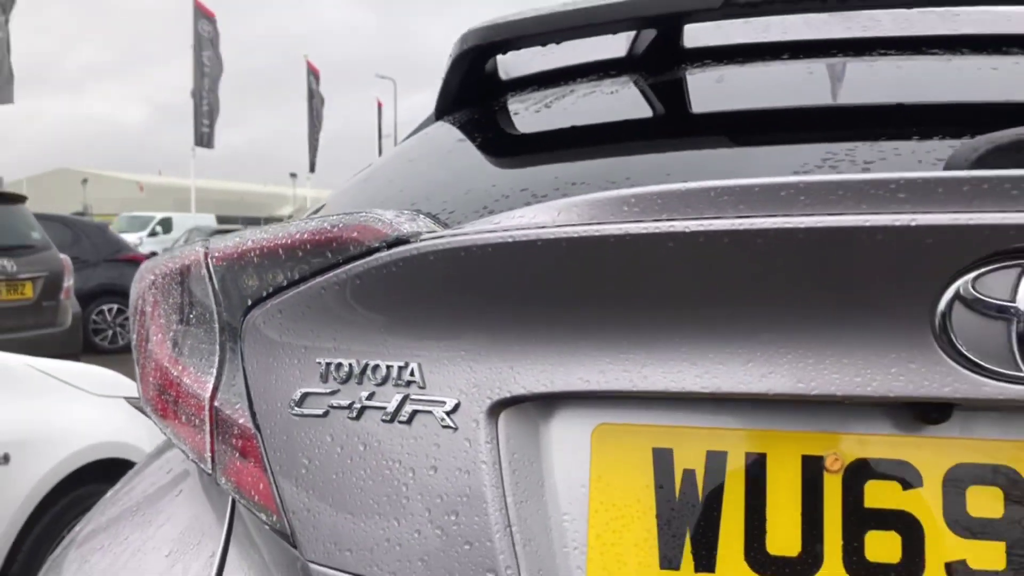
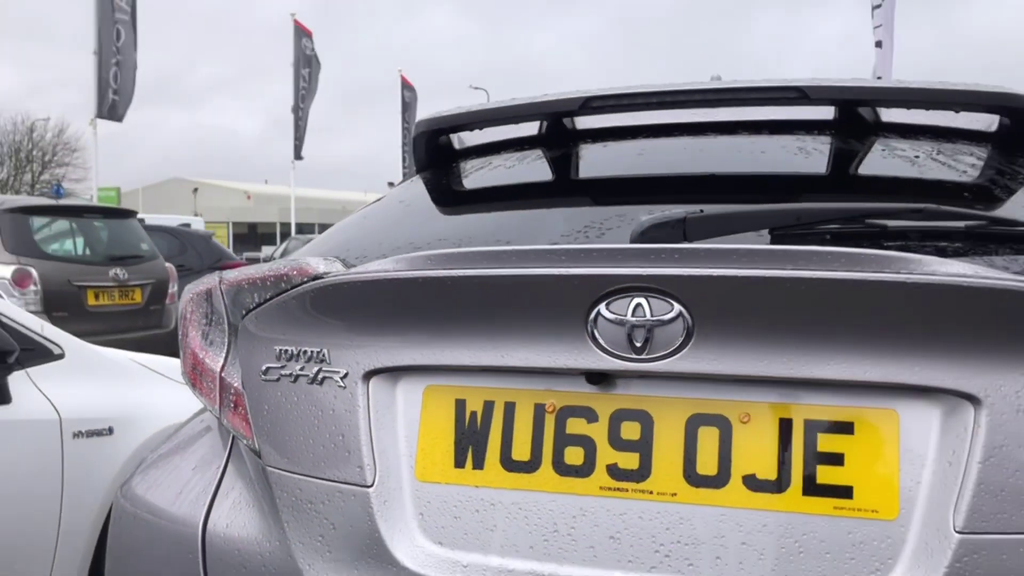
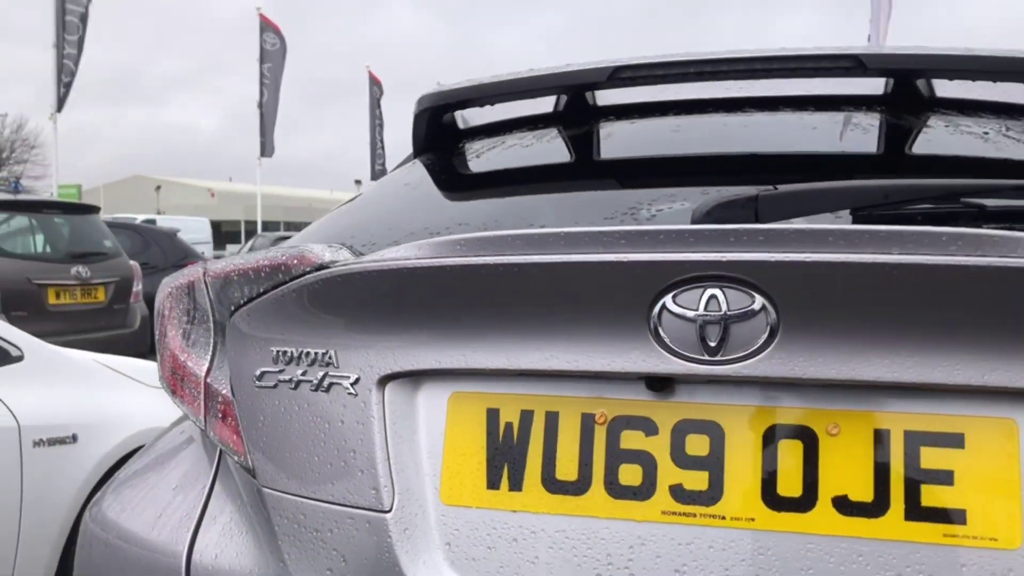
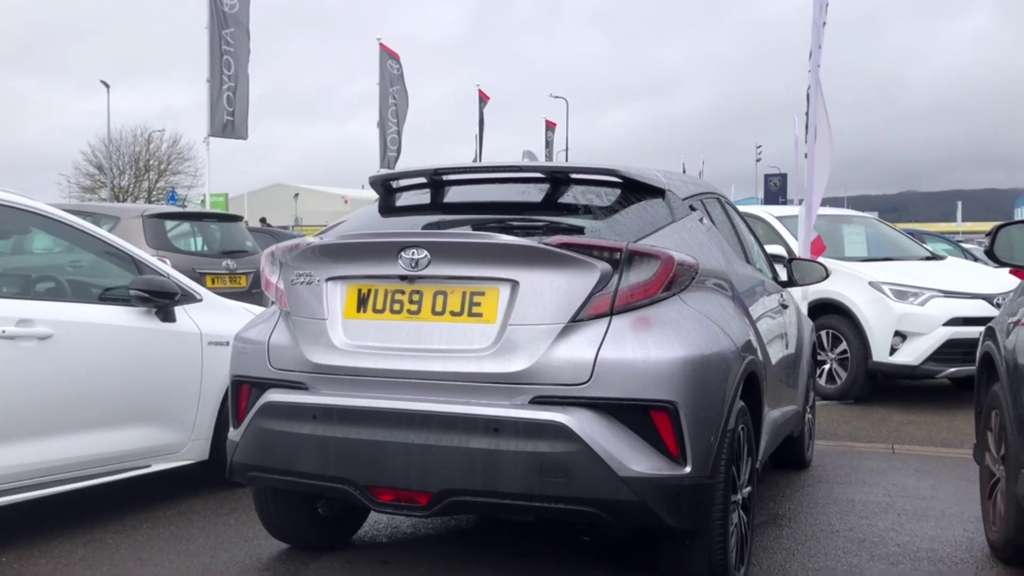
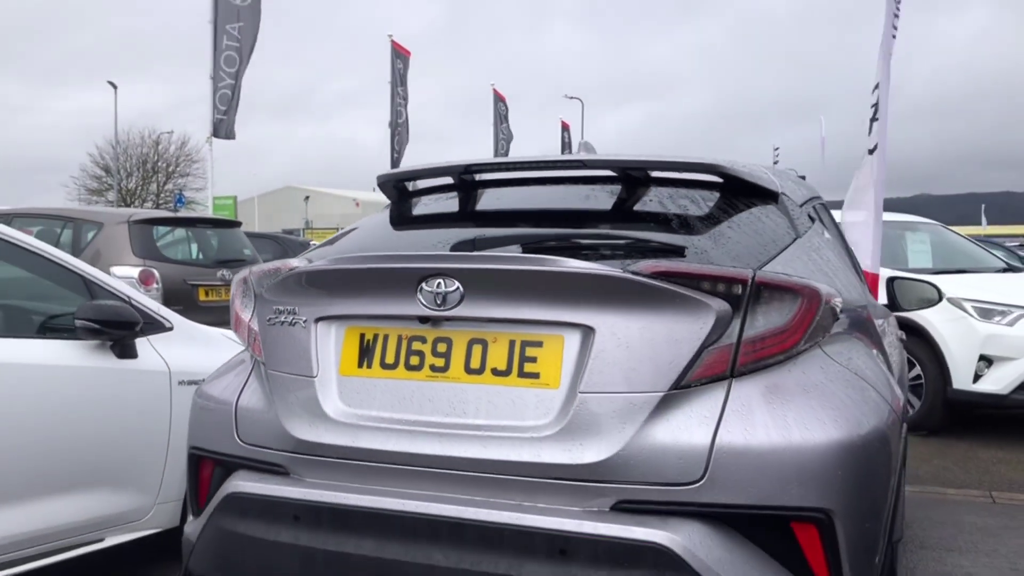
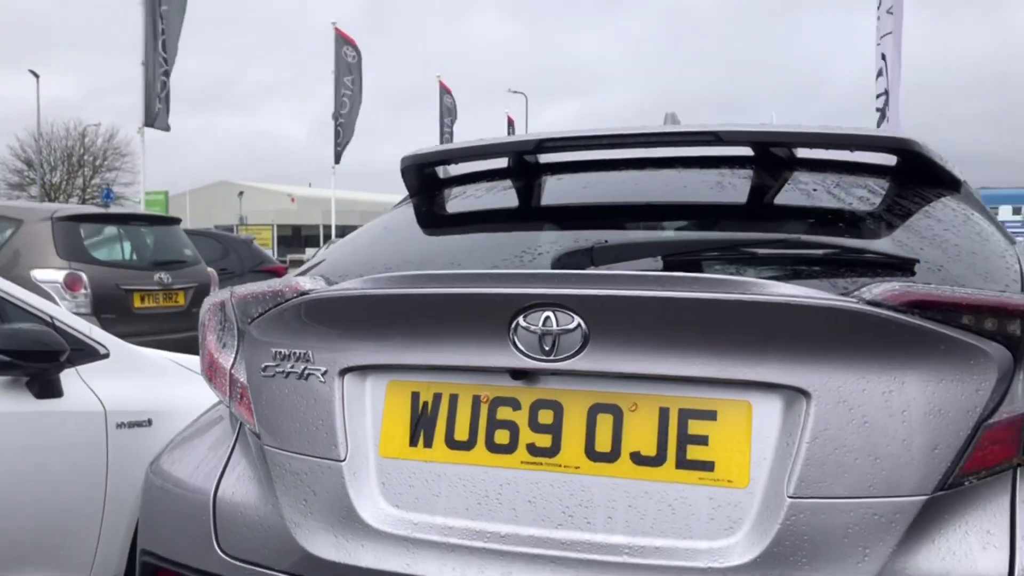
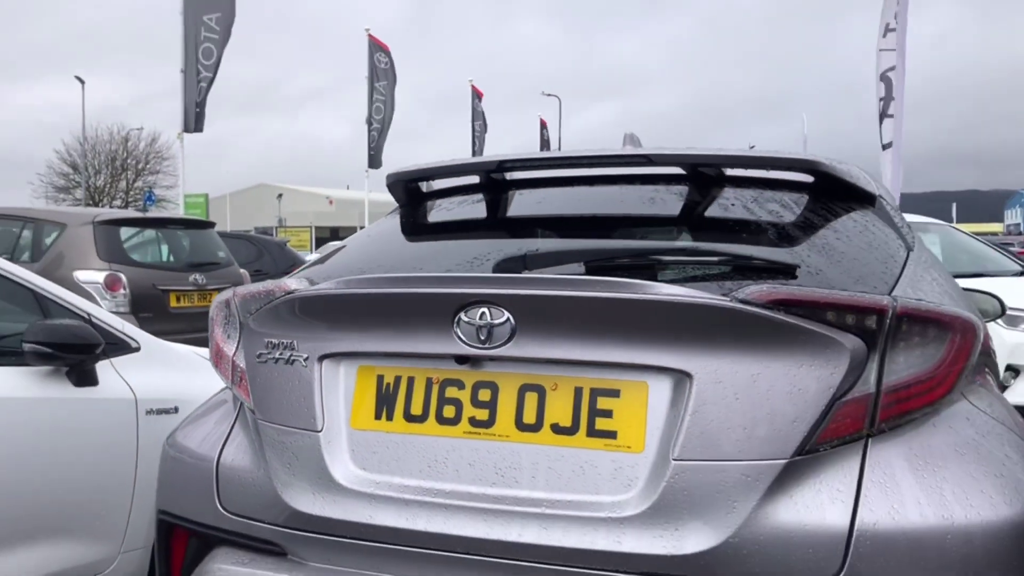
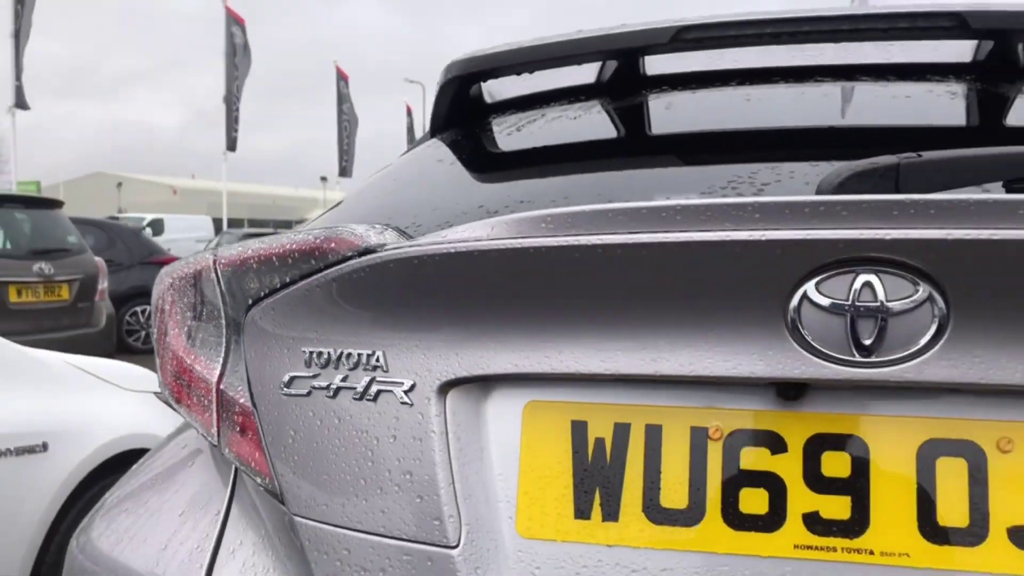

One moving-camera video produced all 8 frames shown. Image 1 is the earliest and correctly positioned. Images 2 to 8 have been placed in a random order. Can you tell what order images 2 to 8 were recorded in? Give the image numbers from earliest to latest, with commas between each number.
8, 3, 2, 6, 7, 5, 4
